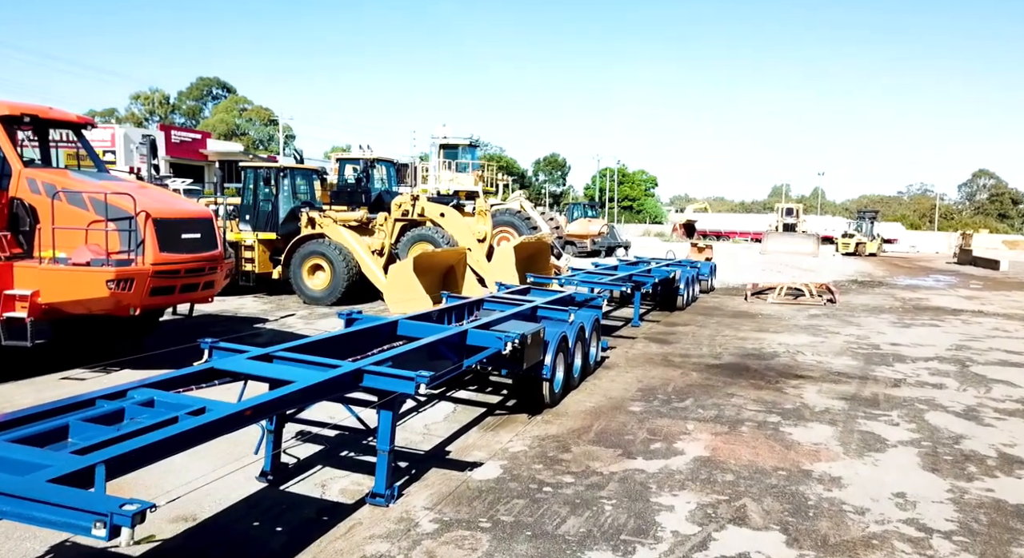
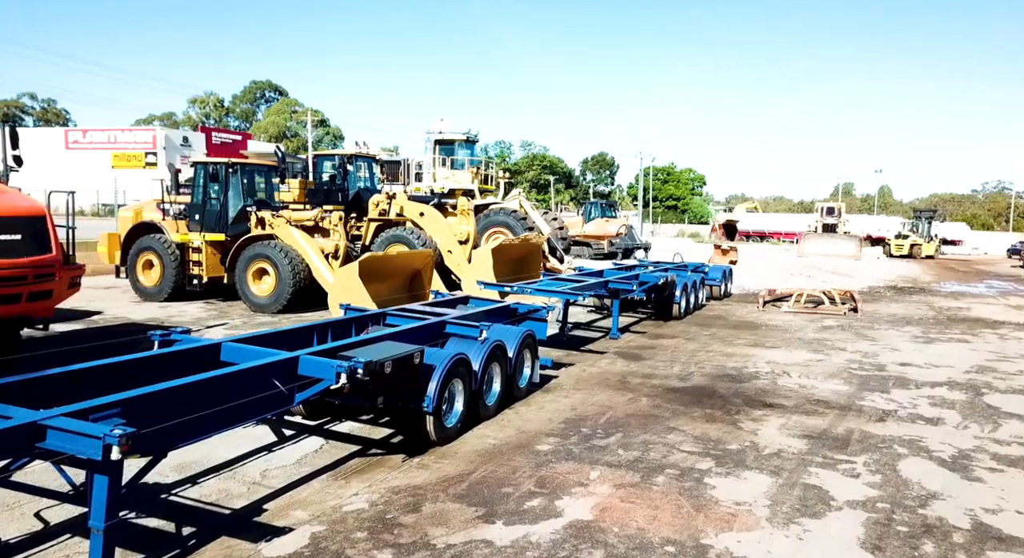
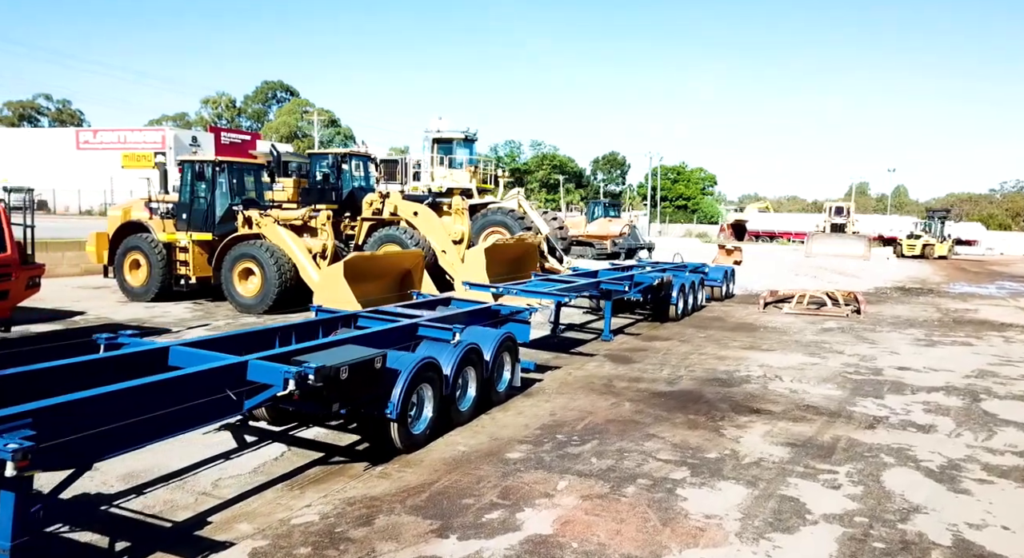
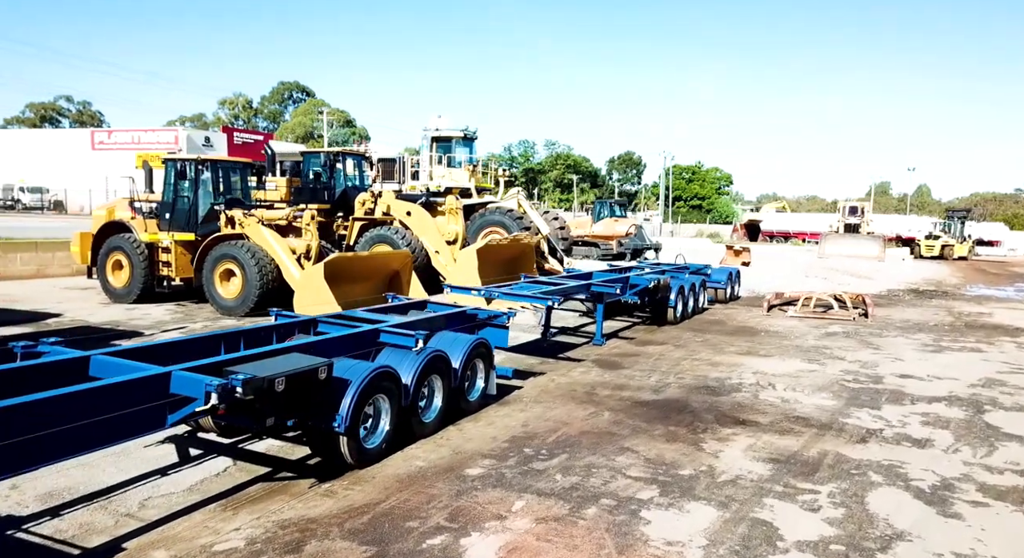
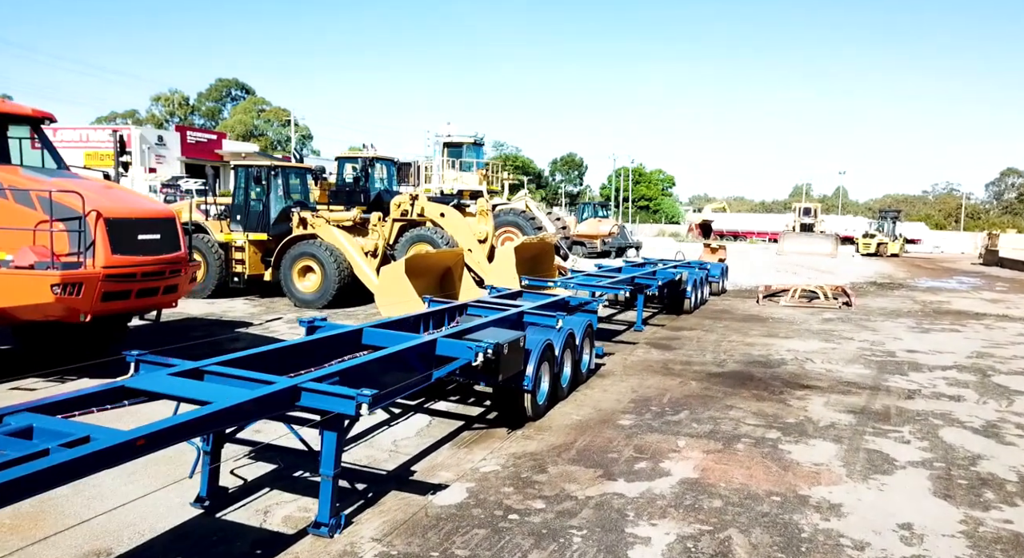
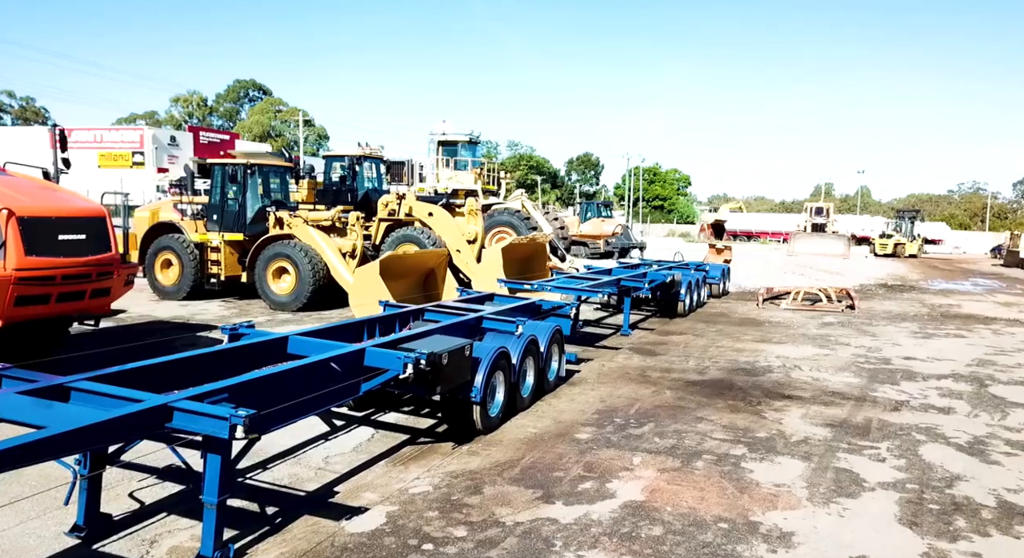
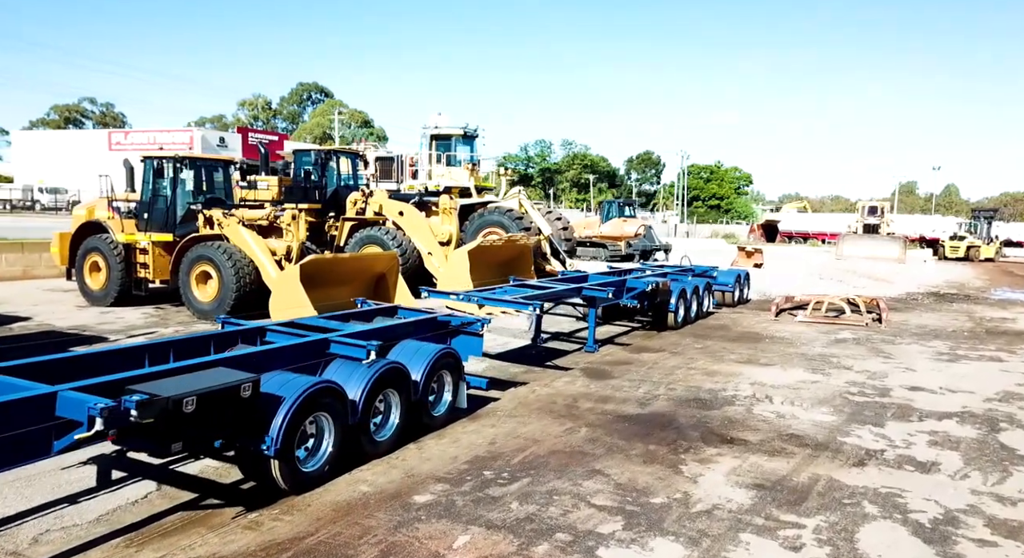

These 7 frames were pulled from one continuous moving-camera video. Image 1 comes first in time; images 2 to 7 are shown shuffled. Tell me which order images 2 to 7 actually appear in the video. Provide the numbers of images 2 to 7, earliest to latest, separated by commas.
5, 6, 2, 3, 4, 7
